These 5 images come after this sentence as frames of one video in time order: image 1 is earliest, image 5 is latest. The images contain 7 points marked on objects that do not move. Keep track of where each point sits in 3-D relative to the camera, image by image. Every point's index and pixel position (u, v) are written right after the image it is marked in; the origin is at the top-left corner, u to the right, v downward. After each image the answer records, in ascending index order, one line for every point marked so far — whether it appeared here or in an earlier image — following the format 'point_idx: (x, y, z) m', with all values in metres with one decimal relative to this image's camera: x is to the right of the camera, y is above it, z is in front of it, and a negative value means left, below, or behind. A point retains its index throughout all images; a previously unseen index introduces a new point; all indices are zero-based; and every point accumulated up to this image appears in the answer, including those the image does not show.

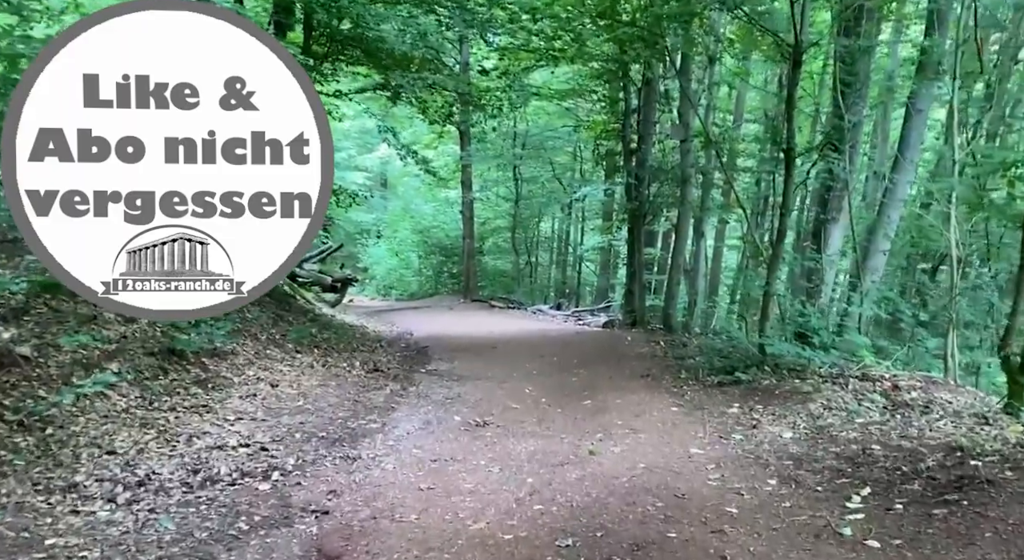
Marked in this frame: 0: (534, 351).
0: (+0.3, -1.1, +15.2) m
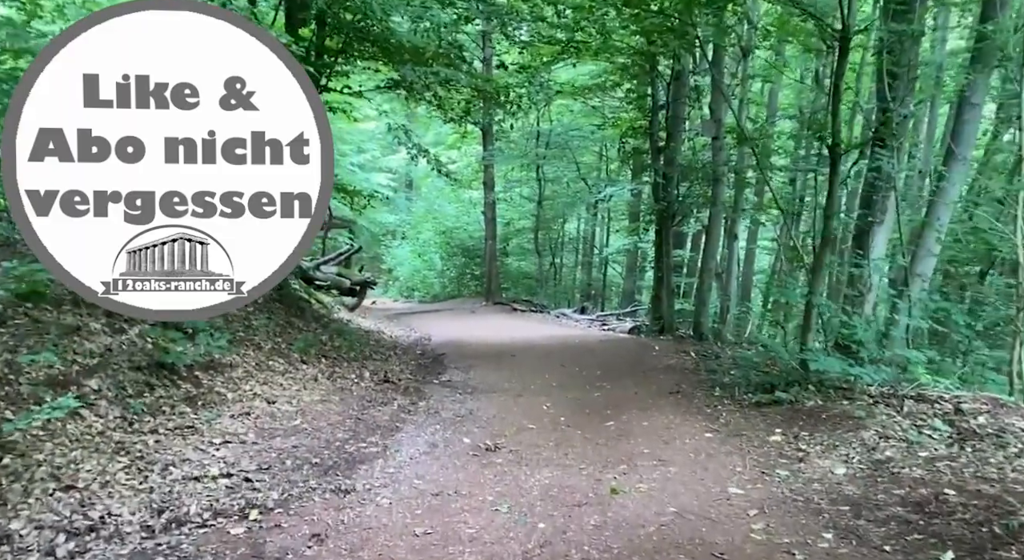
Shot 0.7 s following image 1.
0: (+0.6, -1.2, +14.3) m
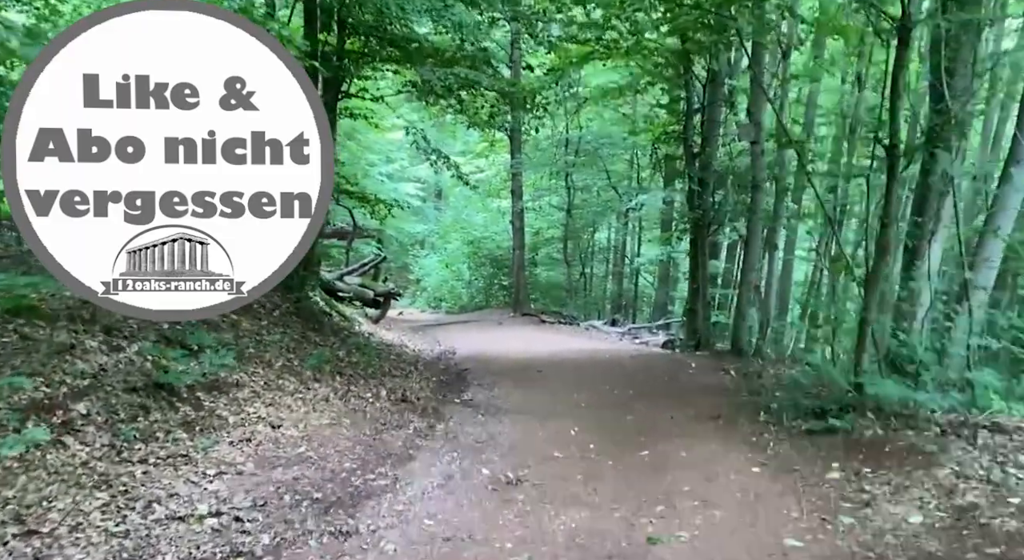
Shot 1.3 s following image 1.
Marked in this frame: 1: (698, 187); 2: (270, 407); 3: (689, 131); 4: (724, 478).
0: (+1.0, -1.3, +13.6) m
1: (+2.9, +1.4, +15.2) m
2: (-2.3, -1.2, +9.3) m
3: (+2.9, +2.4, +16.0) m
4: (+1.5, -1.4, +6.9) m
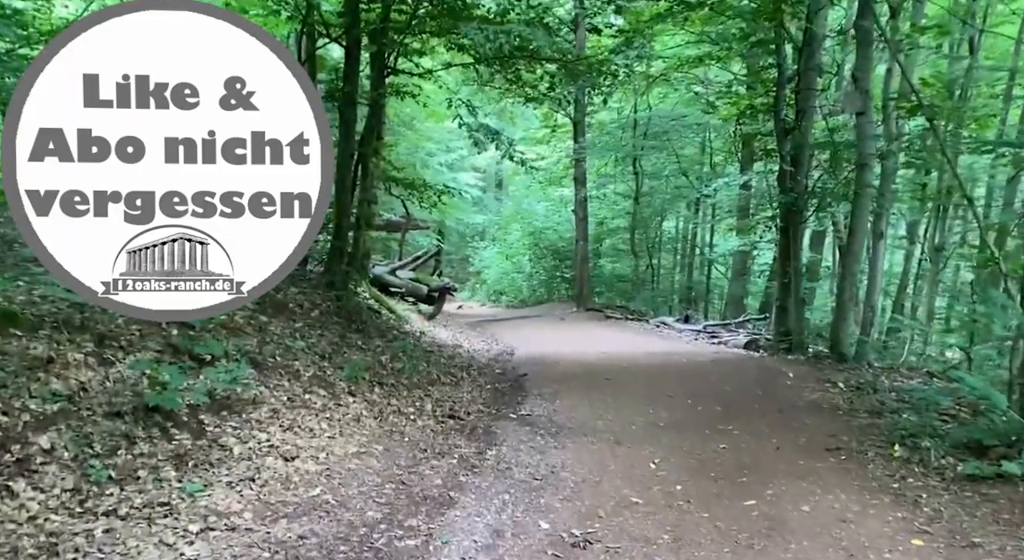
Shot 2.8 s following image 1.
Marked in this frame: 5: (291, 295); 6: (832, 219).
0: (+1.8, -1.3, +11.8) m
1: (+3.7, +1.5, +13.3) m
2: (-1.8, -1.2, +7.8) m
3: (+3.8, +2.5, +14.0) m
4: (+1.9, -1.4, +5.1) m
5: (-2.9, -0.2, +13.0) m
6: (+4.7, +0.9, +15.1) m
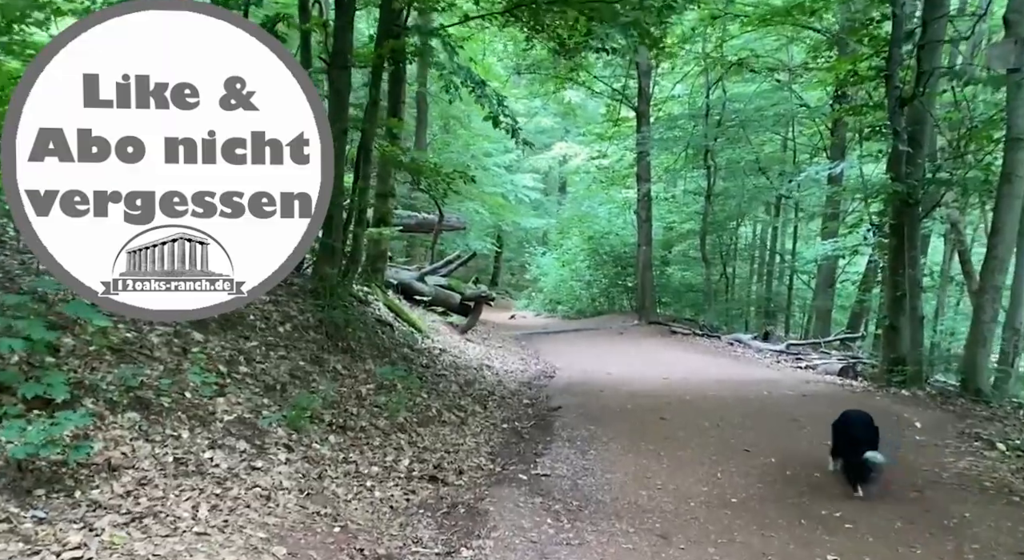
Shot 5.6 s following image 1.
0: (+1.9, -1.4, +8.7) m
1: (+4.0, +1.4, +10.0) m
2: (-1.9, -1.2, +4.9) m
3: (+4.2, +2.4, +10.8) m
4: (+1.5, -1.4, +2.0) m
5: (-2.7, -0.3, +10.2) m
6: (+5.1, +0.7, +11.7) m
